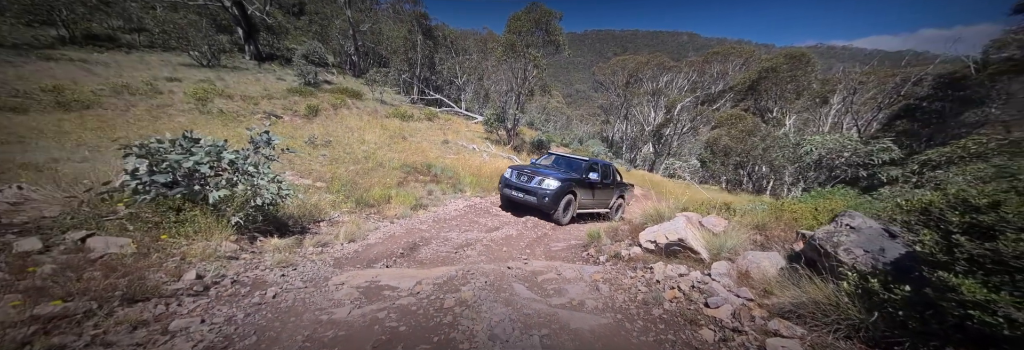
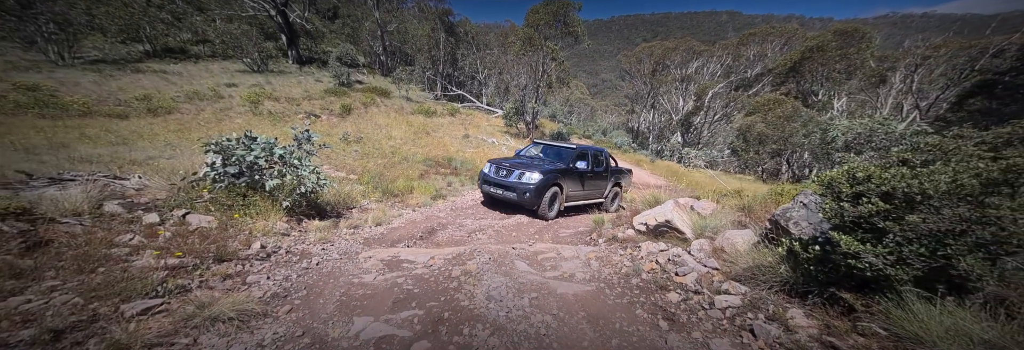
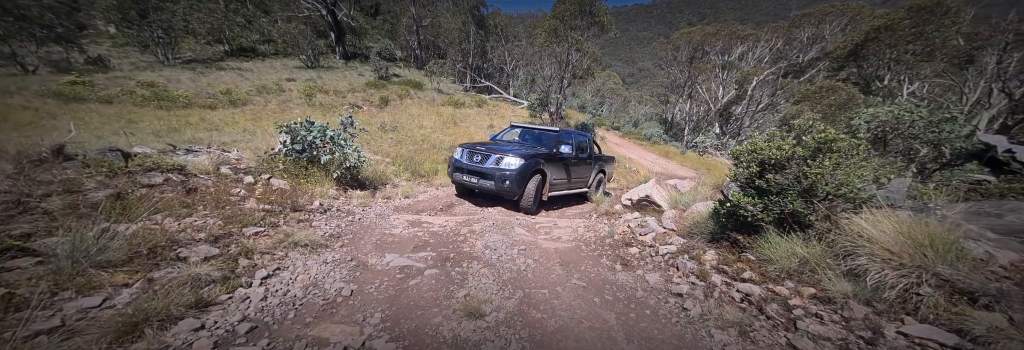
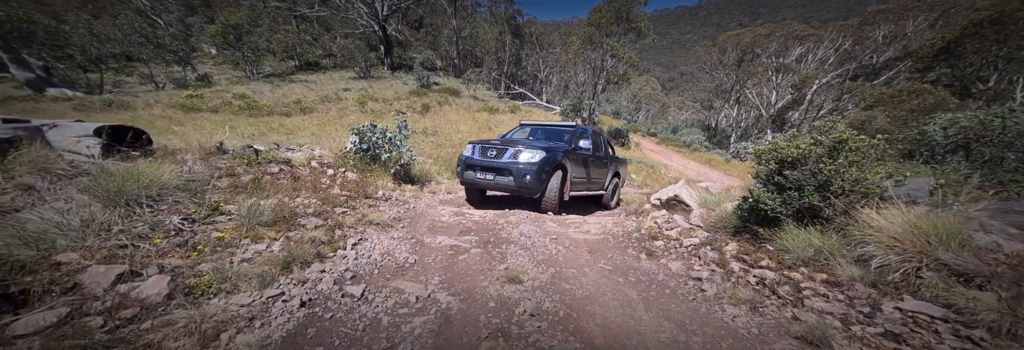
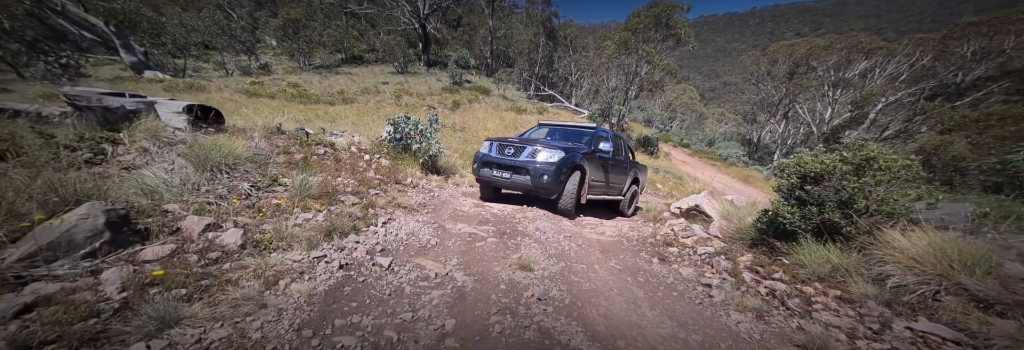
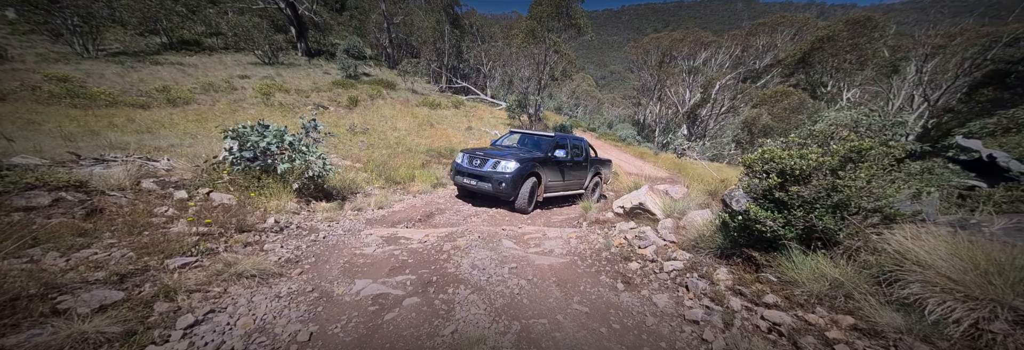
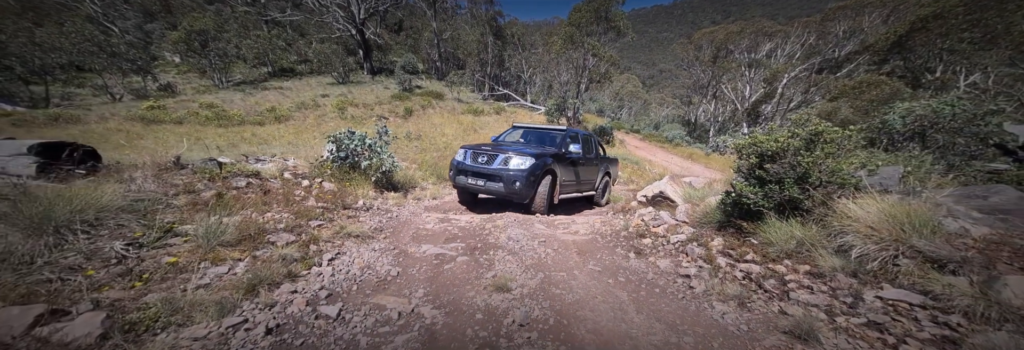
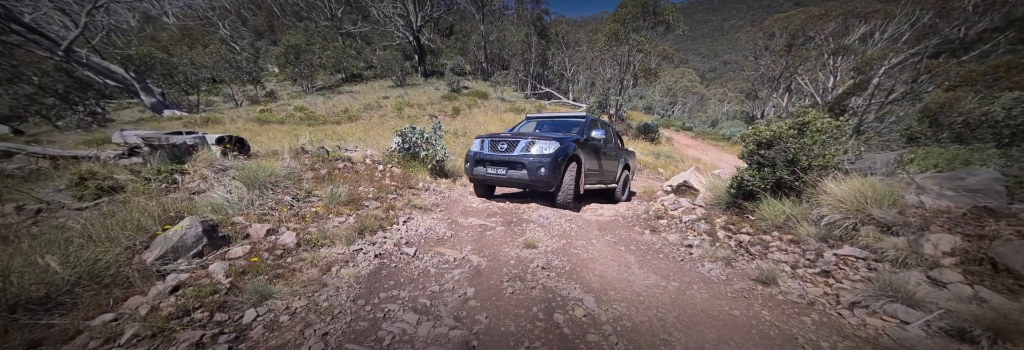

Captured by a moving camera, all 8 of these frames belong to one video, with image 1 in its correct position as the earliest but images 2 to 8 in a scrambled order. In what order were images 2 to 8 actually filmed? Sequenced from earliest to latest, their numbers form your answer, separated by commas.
2, 6, 3, 7, 4, 5, 8
